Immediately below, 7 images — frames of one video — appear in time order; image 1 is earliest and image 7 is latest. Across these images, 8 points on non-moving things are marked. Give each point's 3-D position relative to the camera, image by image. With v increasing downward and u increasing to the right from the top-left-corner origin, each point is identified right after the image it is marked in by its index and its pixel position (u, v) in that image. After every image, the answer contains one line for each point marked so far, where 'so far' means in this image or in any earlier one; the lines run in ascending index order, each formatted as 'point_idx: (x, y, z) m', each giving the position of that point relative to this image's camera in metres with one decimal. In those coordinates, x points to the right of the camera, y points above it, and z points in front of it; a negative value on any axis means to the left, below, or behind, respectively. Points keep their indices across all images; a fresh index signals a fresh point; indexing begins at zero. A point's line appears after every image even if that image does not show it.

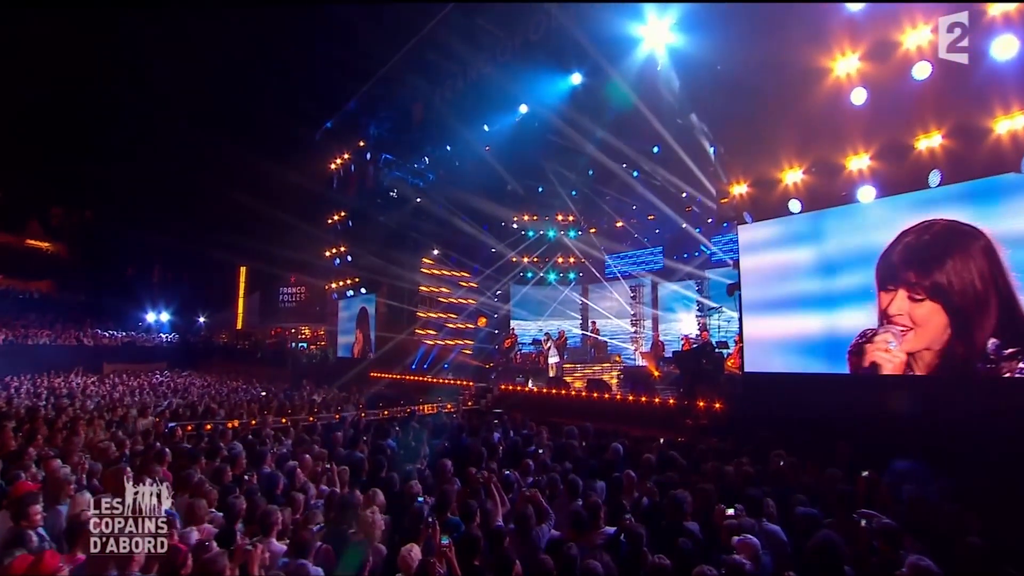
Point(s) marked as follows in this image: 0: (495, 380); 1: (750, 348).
0: (-0.6, -3.3, +19.5) m
1: (+4.7, -1.2, +10.8) m
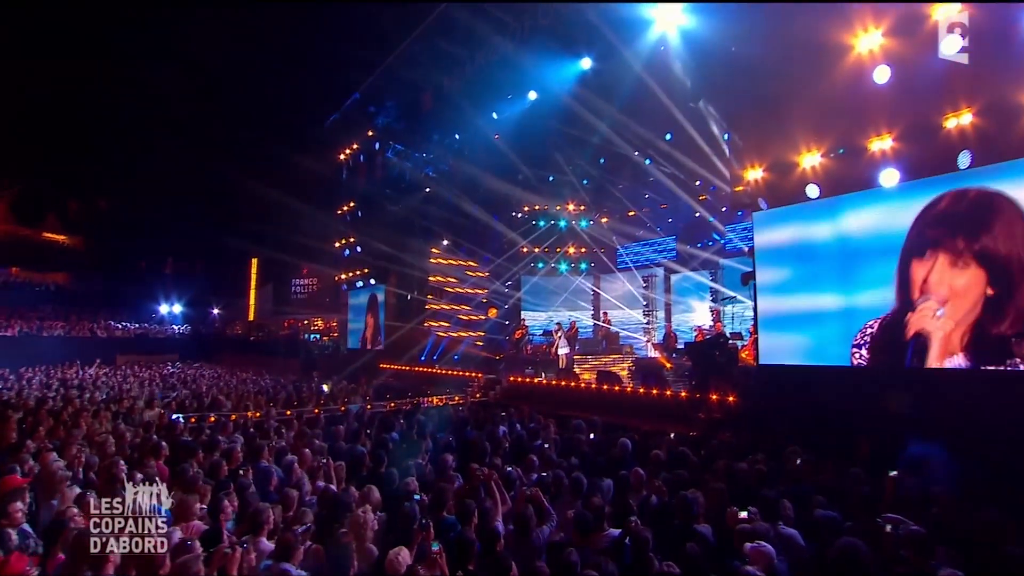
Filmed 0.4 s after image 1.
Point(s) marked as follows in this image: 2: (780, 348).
0: (-0.3, -3.0, +19.3) m
1: (+4.9, -1.0, +10.5) m
2: (+5.0, -1.1, +10.0) m
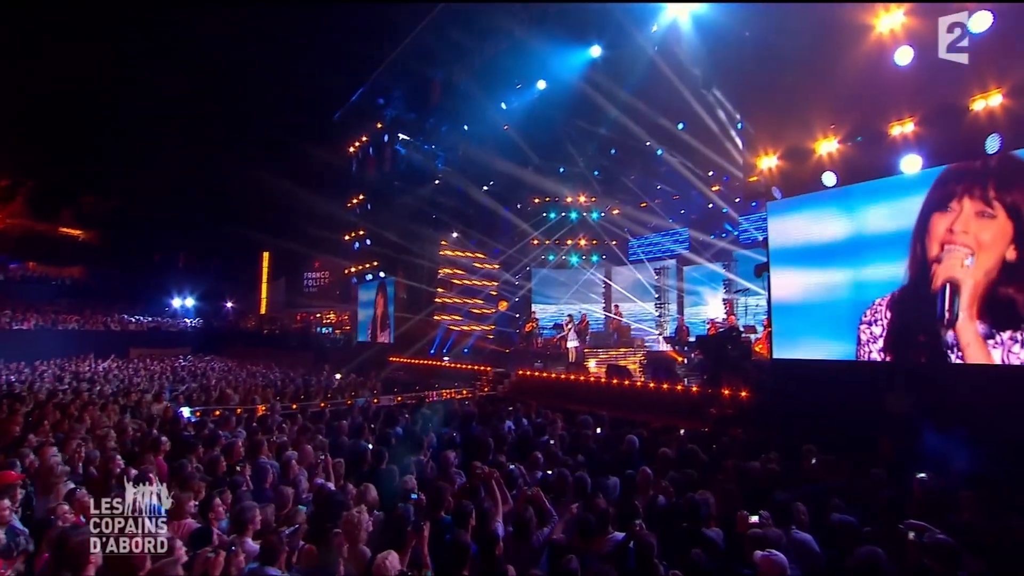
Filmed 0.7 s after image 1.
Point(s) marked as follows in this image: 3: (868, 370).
0: (+0.1, -2.7, +19.1) m
1: (+5.0, -0.8, +10.1) m
2: (+5.1, -1.0, +9.7) m
3: (+5.7, -1.3, +8.6) m
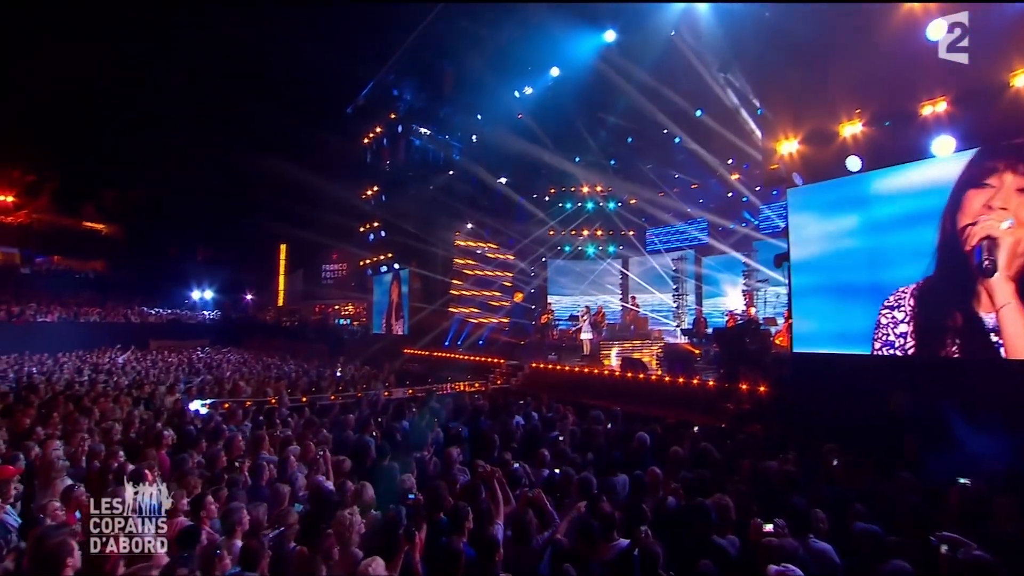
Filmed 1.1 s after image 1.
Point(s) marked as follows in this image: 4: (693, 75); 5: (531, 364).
0: (+0.6, -2.4, +18.9) m
1: (+5.2, -0.7, +9.7) m
2: (+5.3, -0.8, +9.3) m
3: (+5.8, -1.2, +8.2) m
4: (+4.9, +5.8, +14.9) m
5: (+0.6, -2.2, +15.5) m
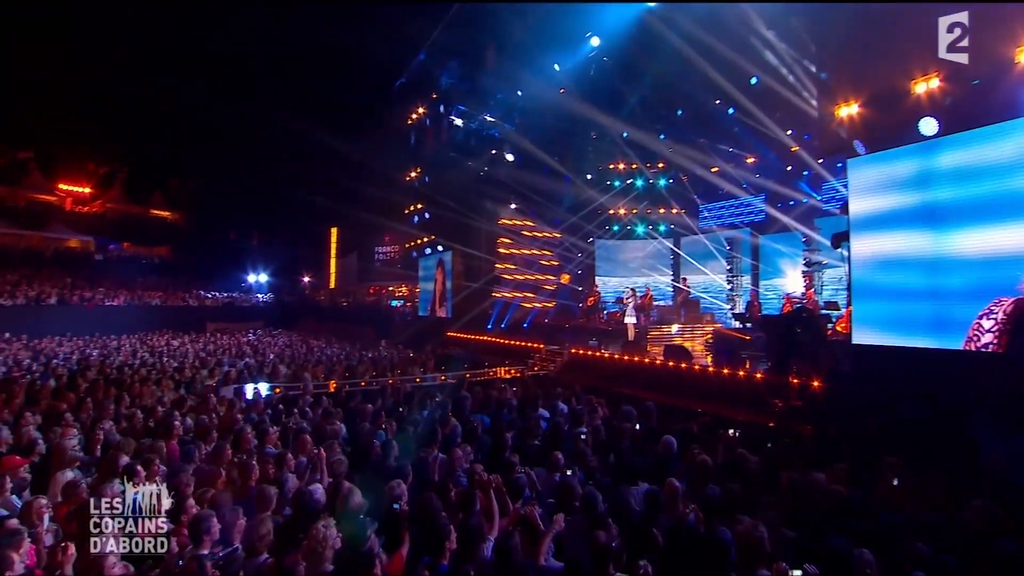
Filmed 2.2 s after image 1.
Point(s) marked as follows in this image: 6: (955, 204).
0: (+2.0, -1.8, +18.3) m
1: (+5.6, -0.4, +8.7) m
2: (+5.7, -0.5, +8.2) m
3: (+6.1, -0.9, +7.1) m
4: (+5.8, +6.3, +13.6) m
5: (+1.6, -1.7, +14.9) m
6: (+6.3, +1.3, +7.3) m
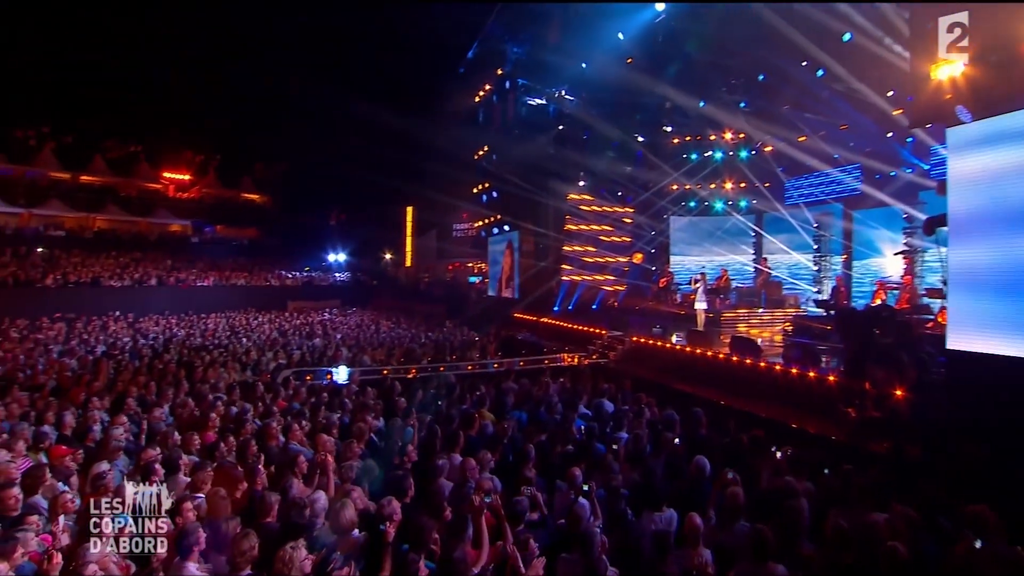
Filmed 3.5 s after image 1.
0: (+4.0, -1.2, +17.5) m
1: (+6.1, -0.3, +7.3) m
2: (+6.1, -0.5, +6.9) m
3: (+6.4, -0.9, +5.7) m
4: (+7.1, +6.6, +11.9) m
5: (+3.1, -1.3, +14.2) m
6: (+6.7, +1.4, +5.9) m
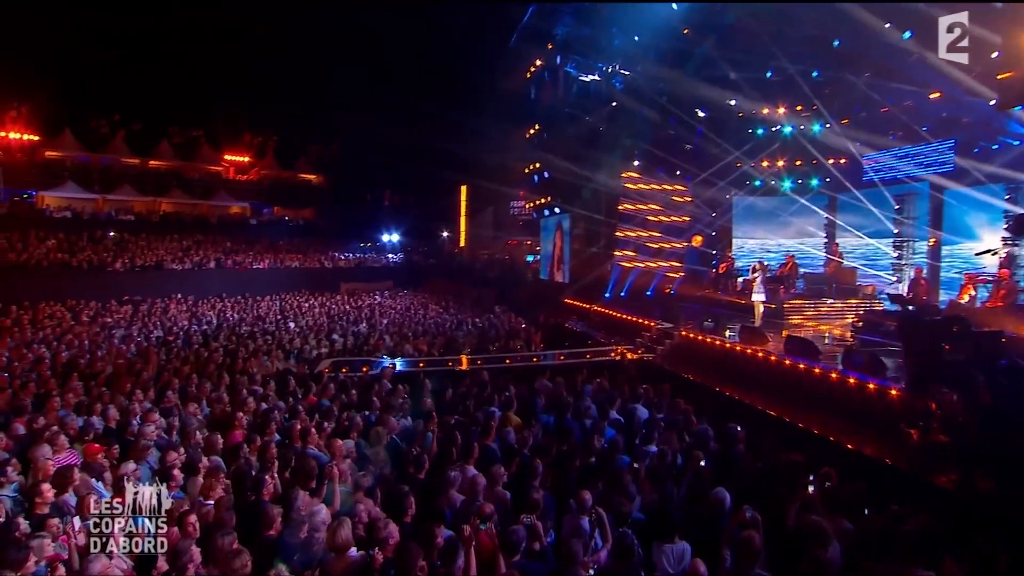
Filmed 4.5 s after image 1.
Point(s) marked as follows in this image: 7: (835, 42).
0: (+5.4, -0.9, +16.7) m
1: (+6.4, -0.4, +6.3) m
2: (+6.4, -0.6, +5.9) m
3: (+6.5, -1.1, +4.7) m
4: (+7.9, +6.7, +10.4) m
5: (+4.2, -1.1, +13.5) m
6: (+6.8, +1.2, +4.7) m
7: (+9.1, +6.9, +15.3) m
